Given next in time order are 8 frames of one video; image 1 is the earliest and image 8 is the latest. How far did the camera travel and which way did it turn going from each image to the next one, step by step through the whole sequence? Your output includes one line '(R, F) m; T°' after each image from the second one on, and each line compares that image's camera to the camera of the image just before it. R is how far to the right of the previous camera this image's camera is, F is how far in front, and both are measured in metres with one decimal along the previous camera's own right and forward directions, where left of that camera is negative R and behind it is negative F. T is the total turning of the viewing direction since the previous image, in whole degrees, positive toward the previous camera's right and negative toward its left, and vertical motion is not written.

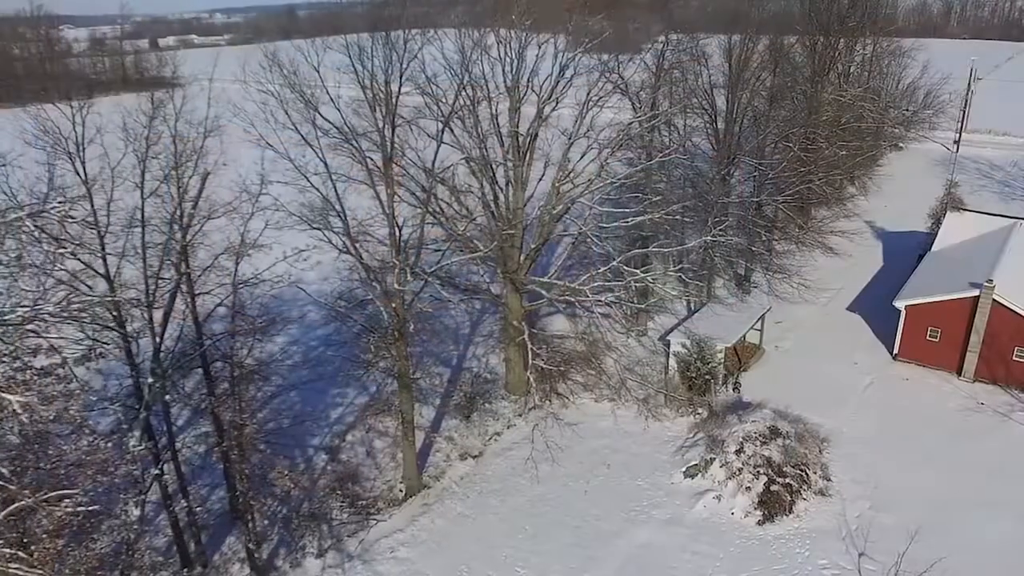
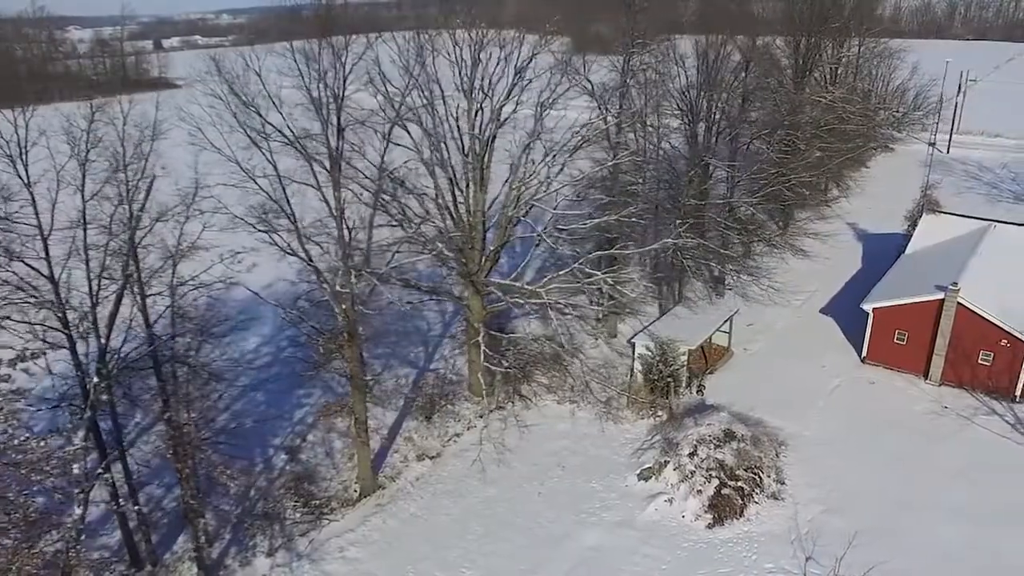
(+1.3, 0.0) m; -1°
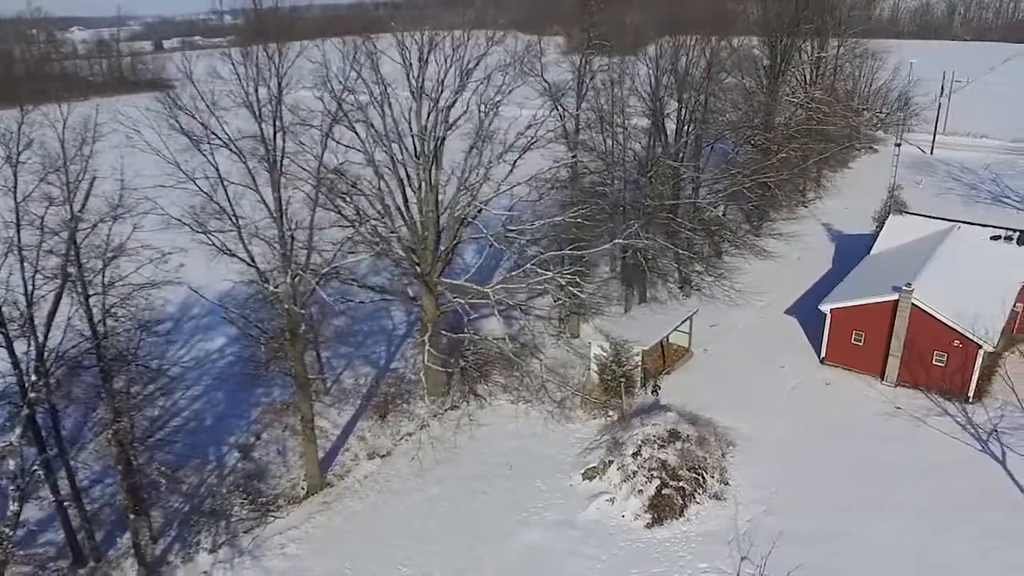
(+1.5, -0.1) m; 0°
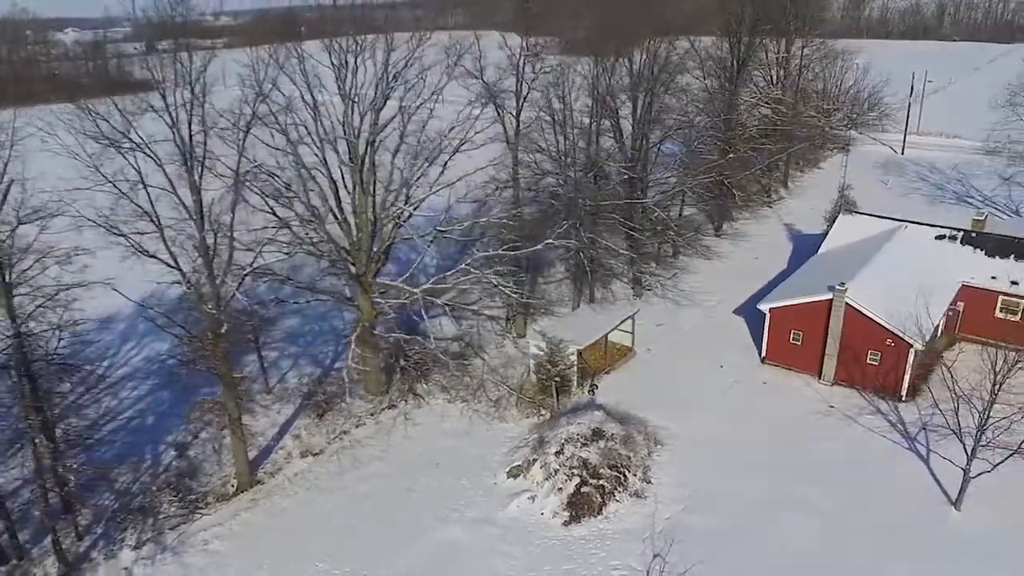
(+1.9, -0.2) m; 0°
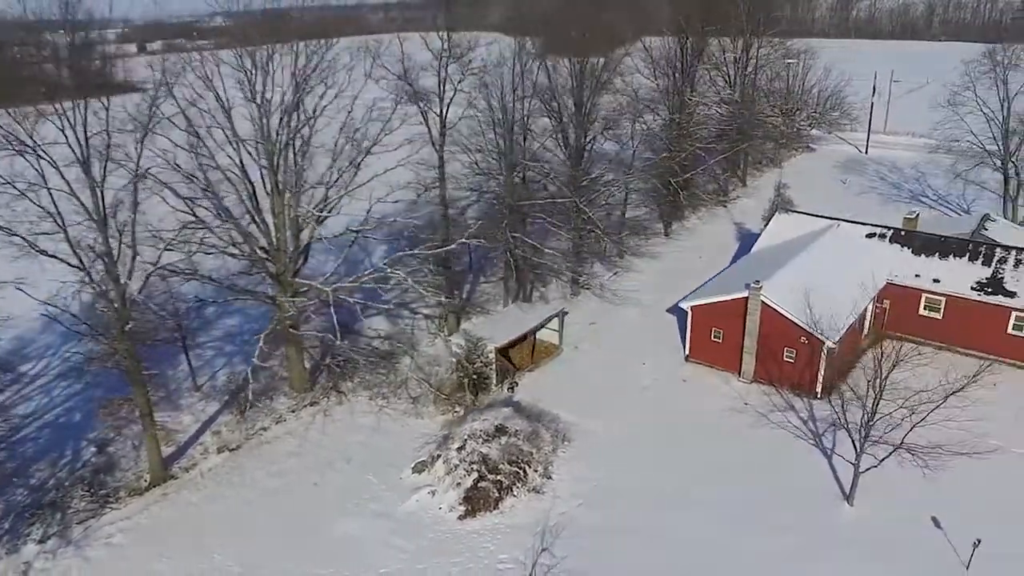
(+2.5, -0.3) m; 0°
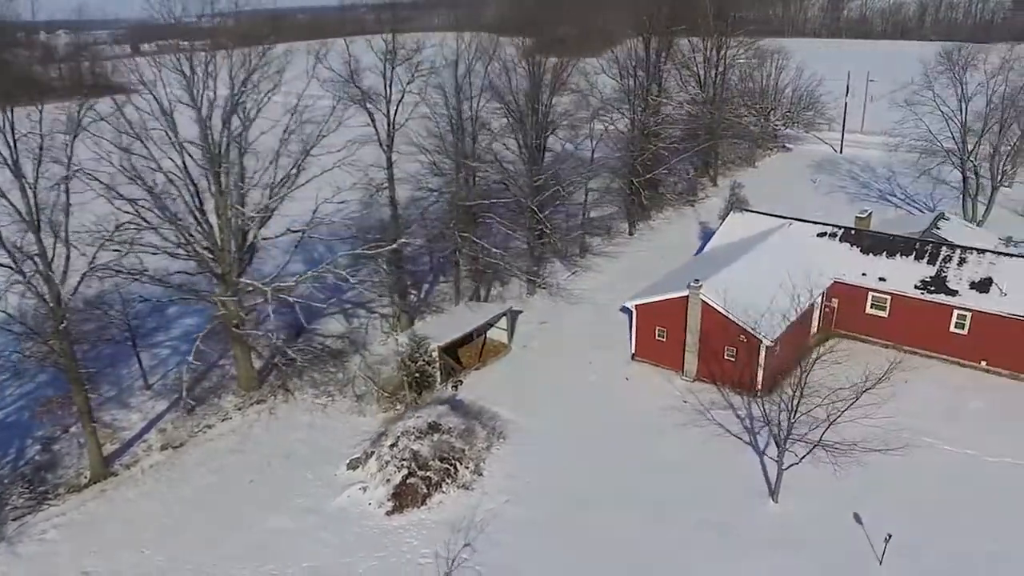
(+1.8, -0.2) m; 0°
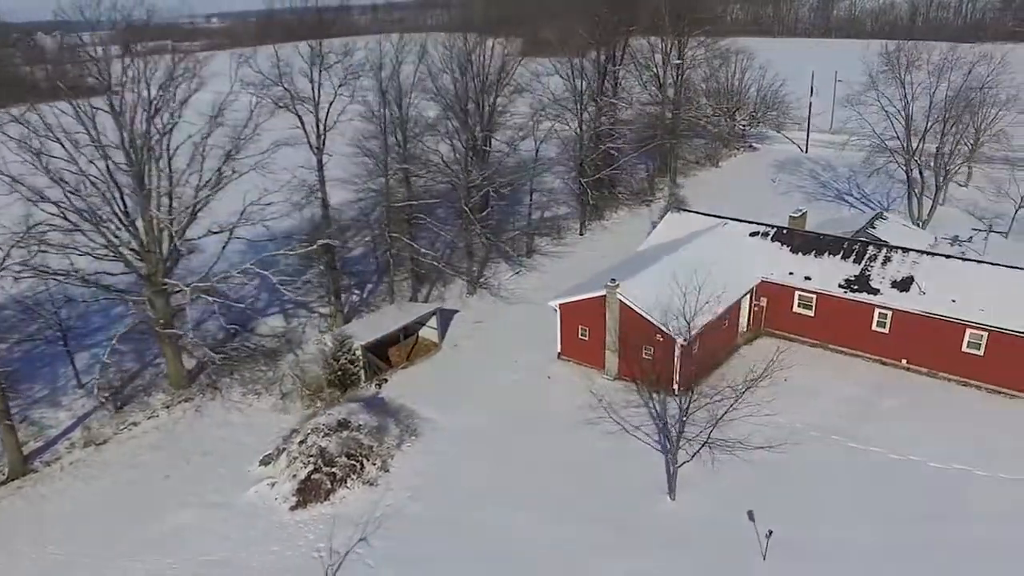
(+2.5, -0.2) m; 0°
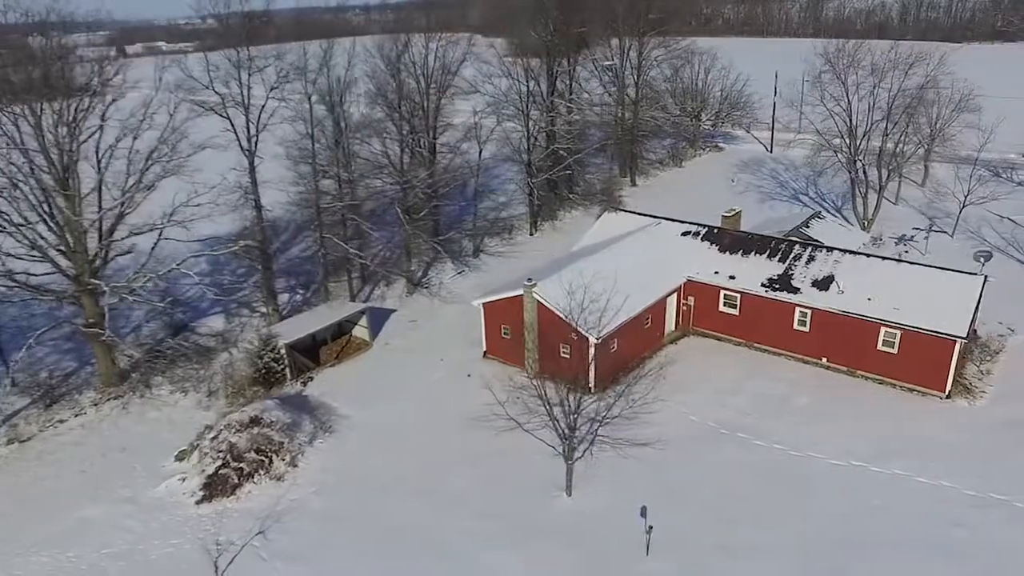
(+2.6, -0.3) m; 0°
